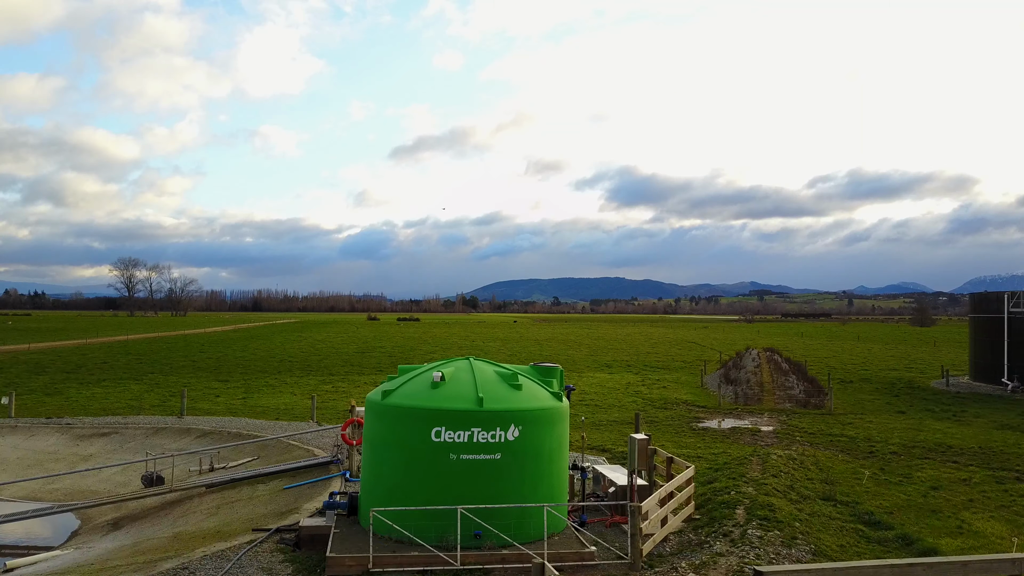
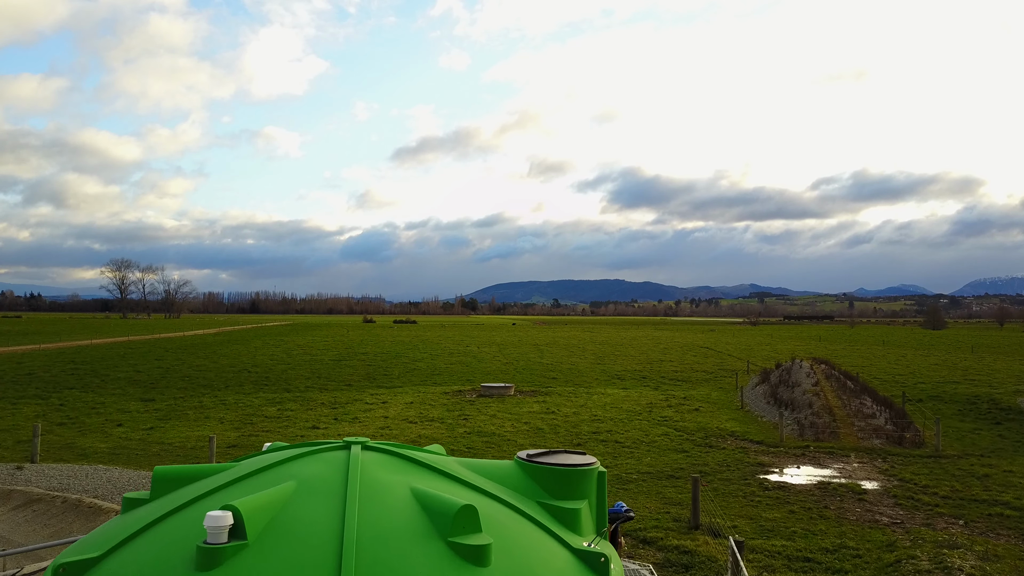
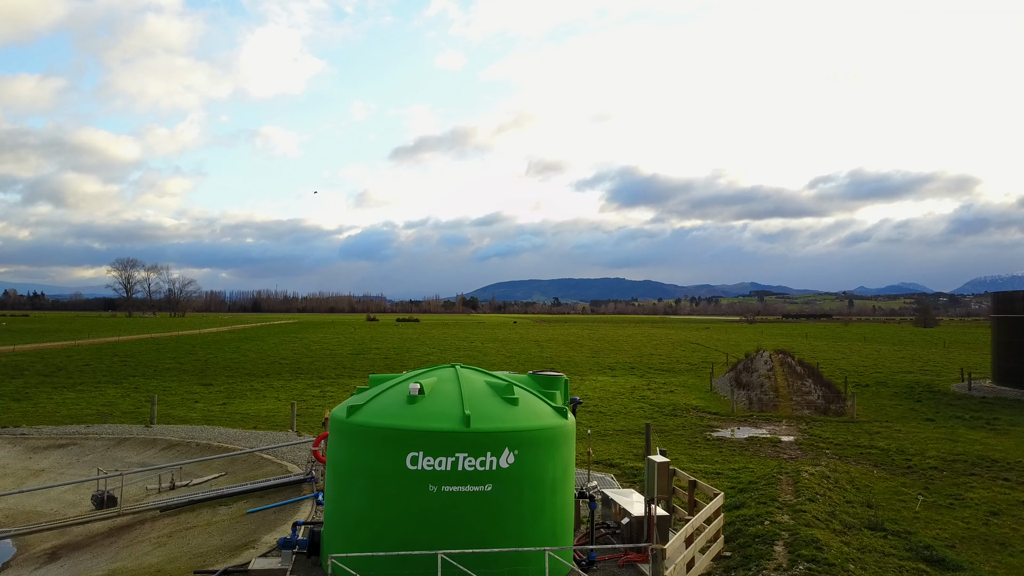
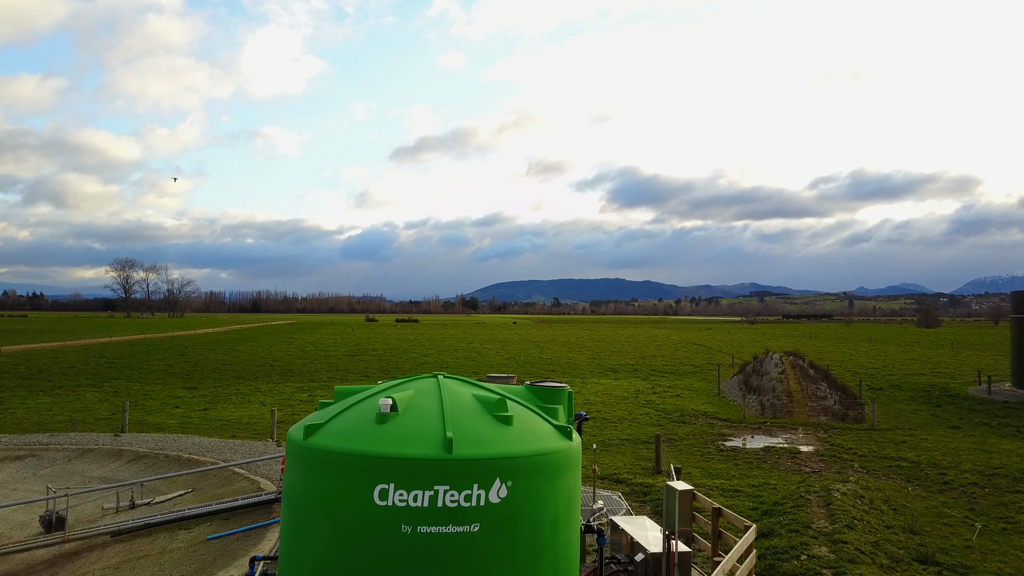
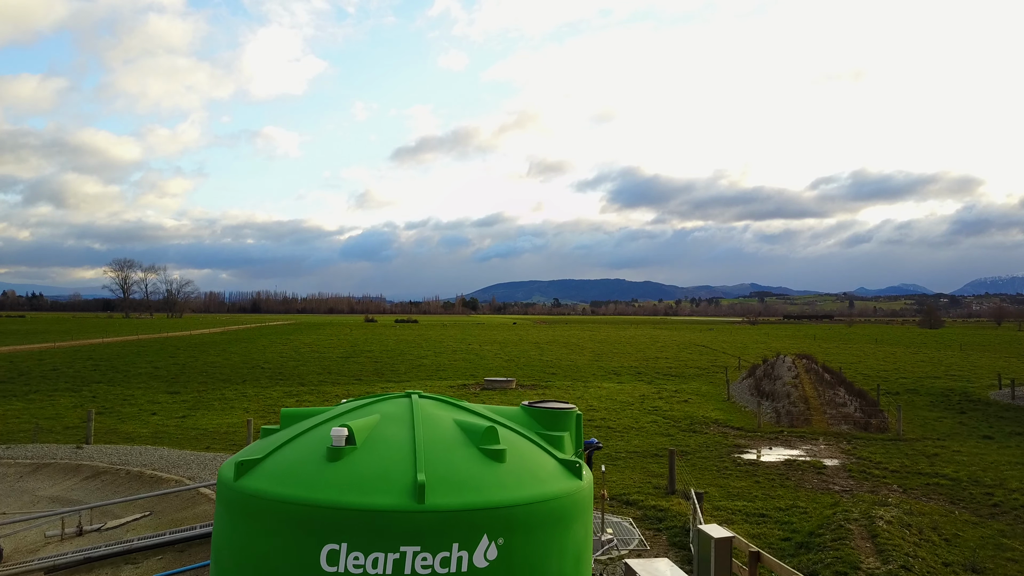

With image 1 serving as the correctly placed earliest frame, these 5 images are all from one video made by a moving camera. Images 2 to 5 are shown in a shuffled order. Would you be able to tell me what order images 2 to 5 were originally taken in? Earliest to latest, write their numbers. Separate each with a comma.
3, 4, 5, 2
